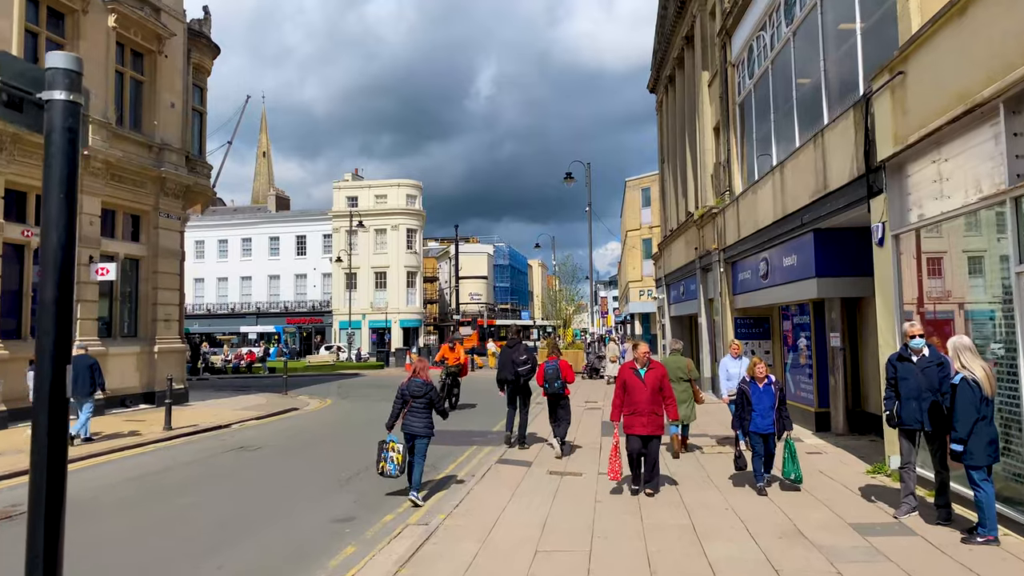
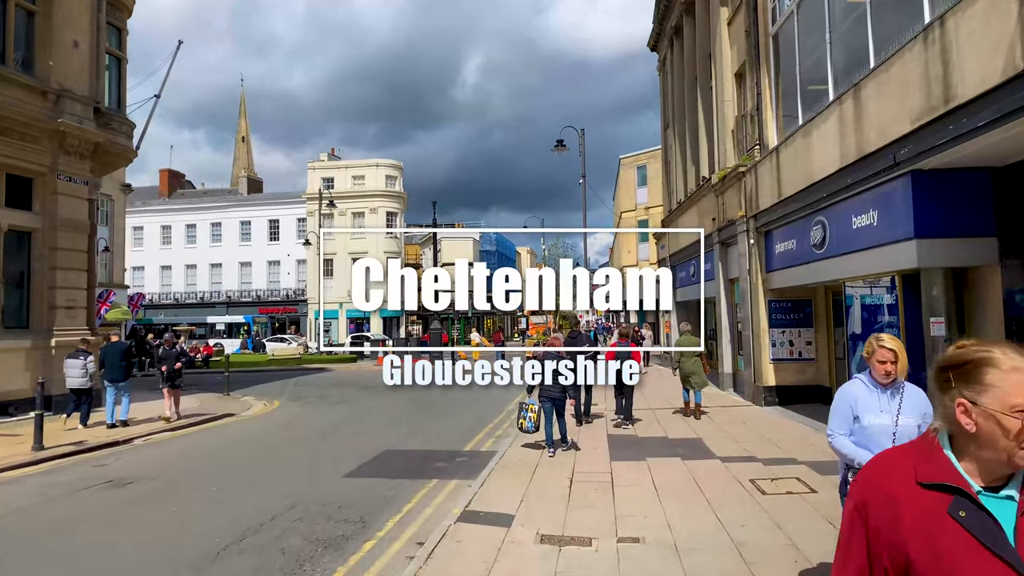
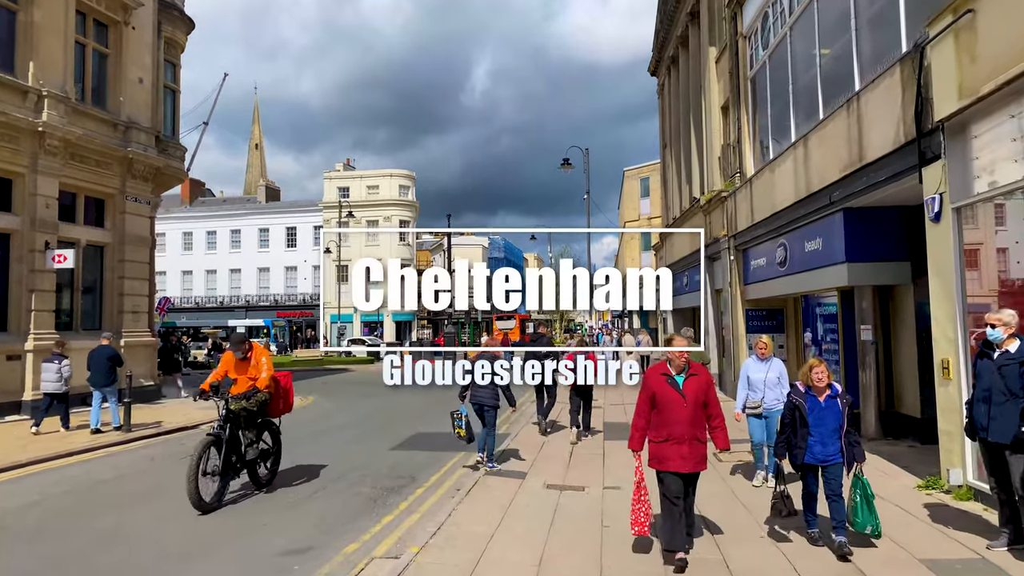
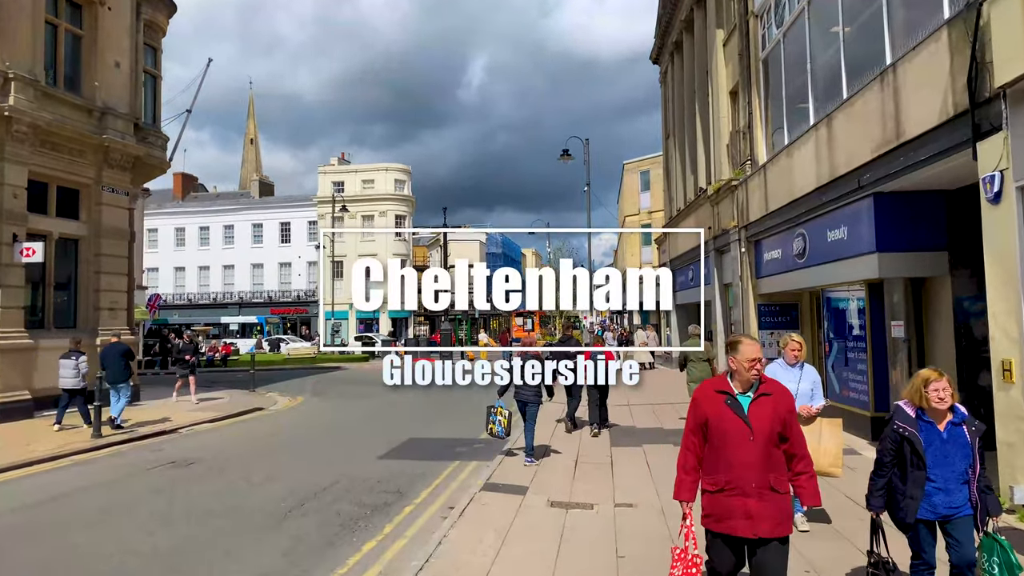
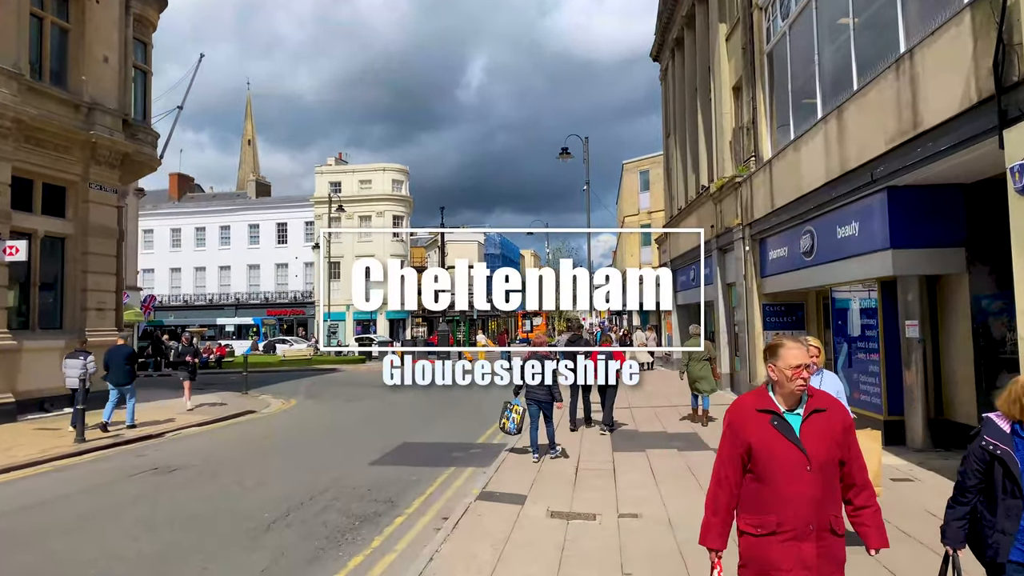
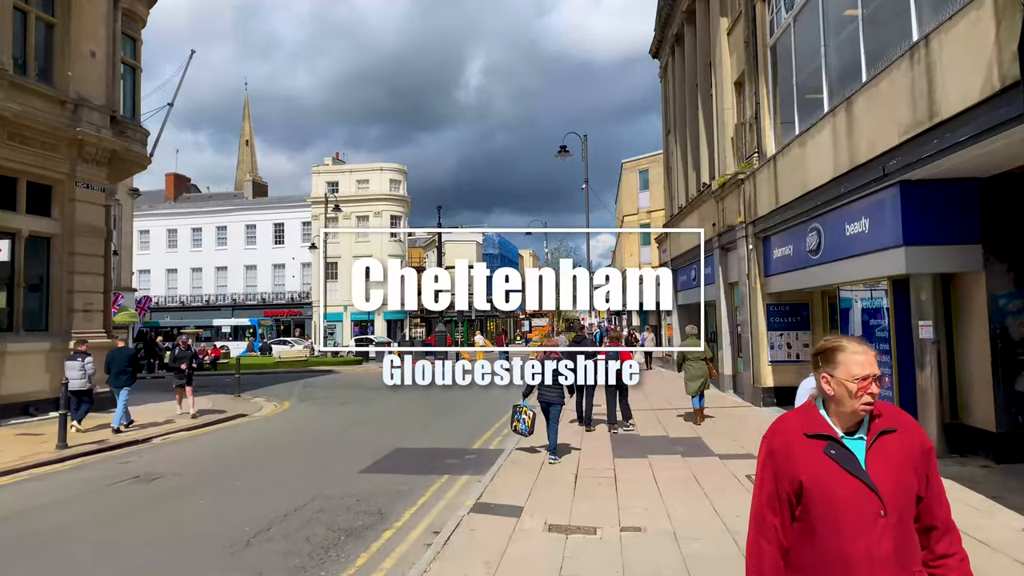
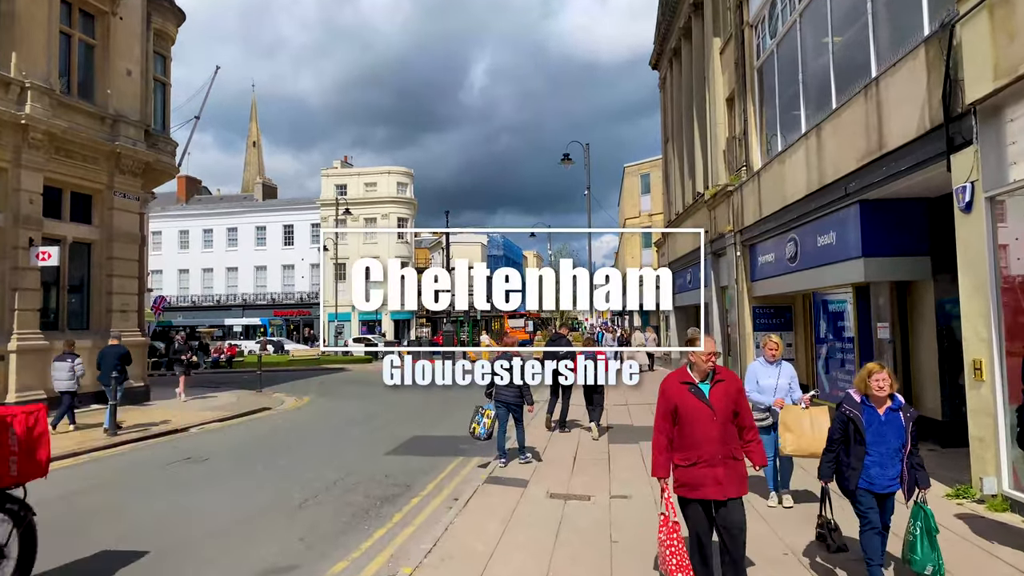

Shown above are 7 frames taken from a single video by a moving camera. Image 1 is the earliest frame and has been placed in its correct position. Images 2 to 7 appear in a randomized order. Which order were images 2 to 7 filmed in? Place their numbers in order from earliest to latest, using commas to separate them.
3, 7, 4, 5, 6, 2
